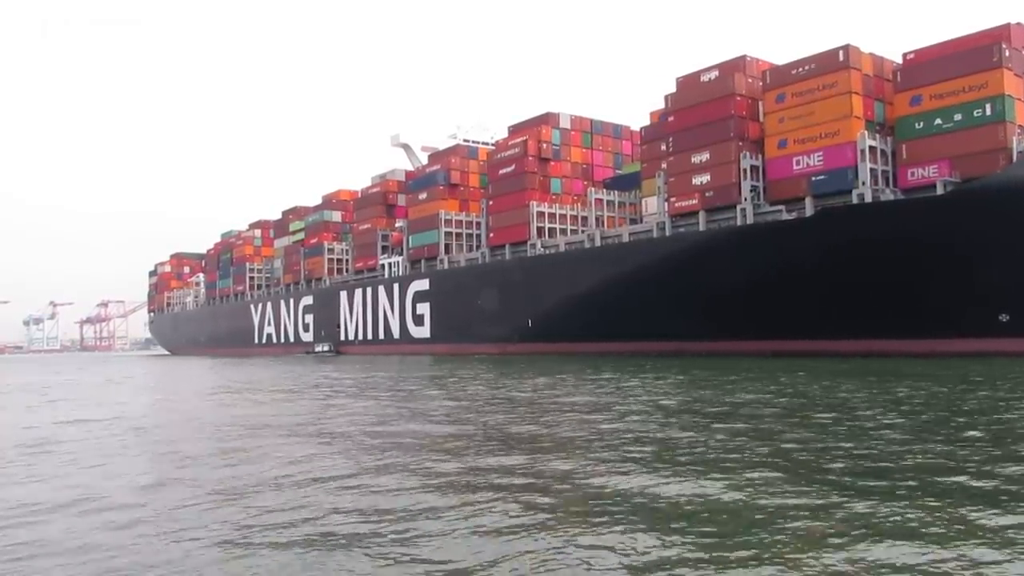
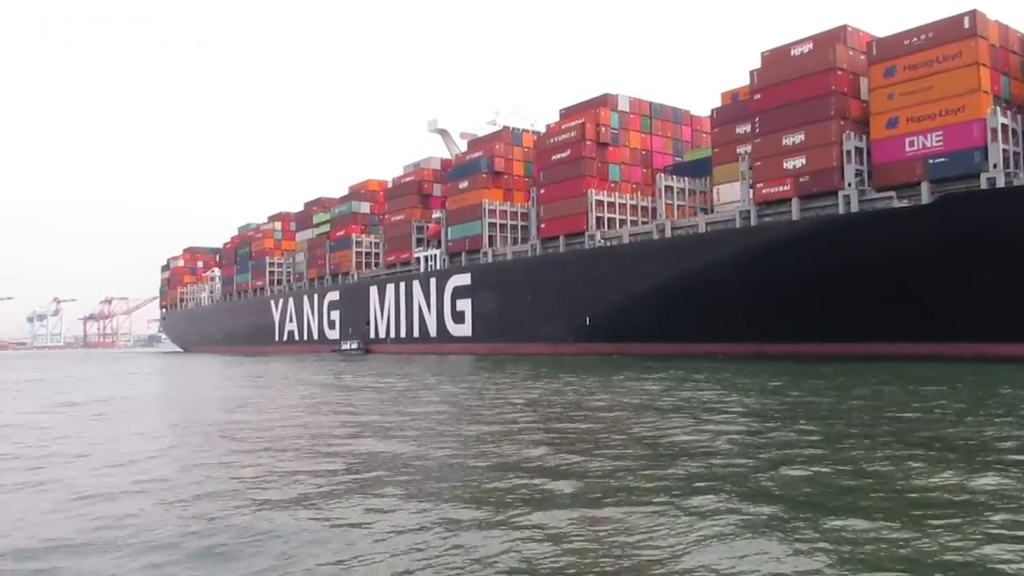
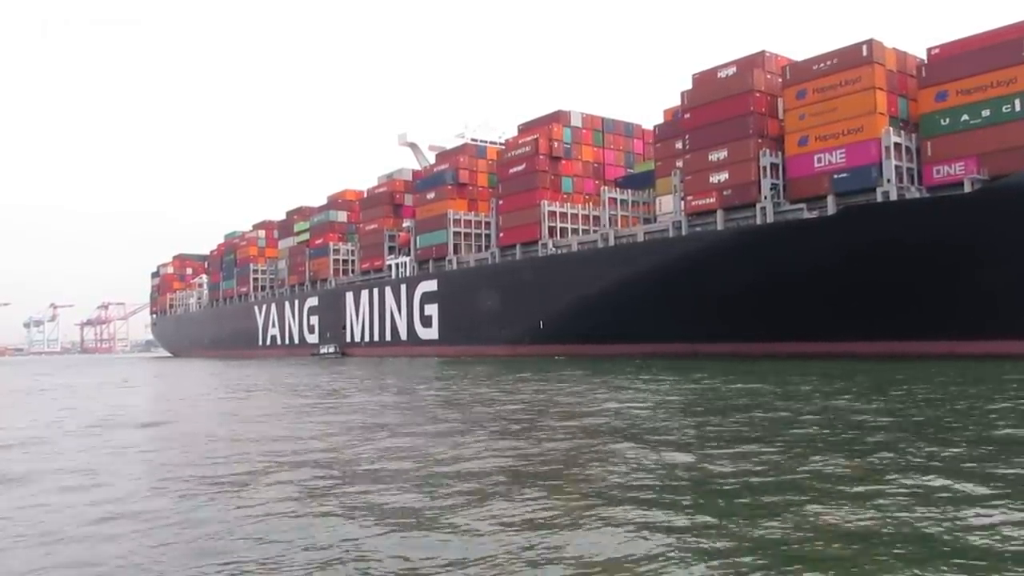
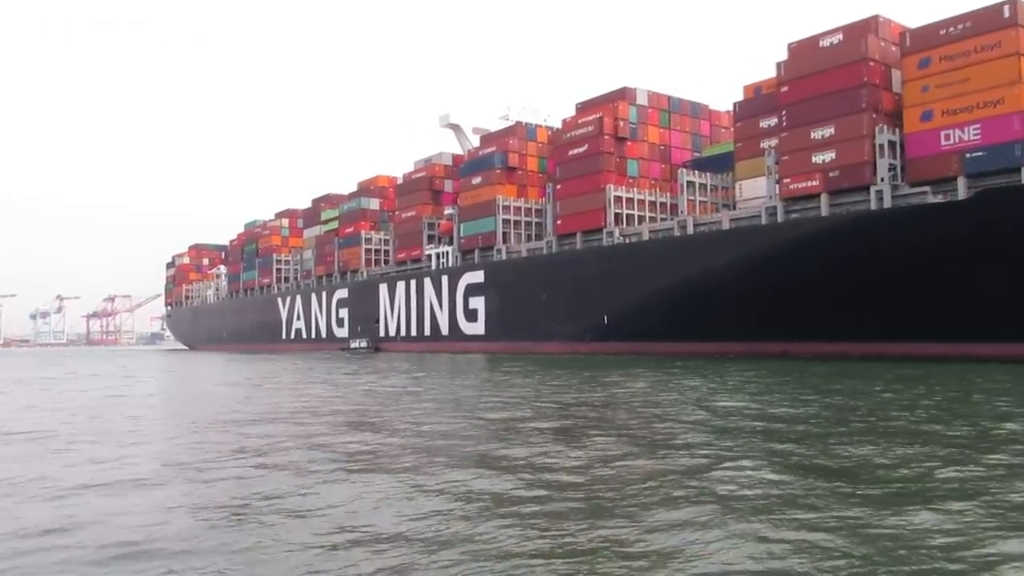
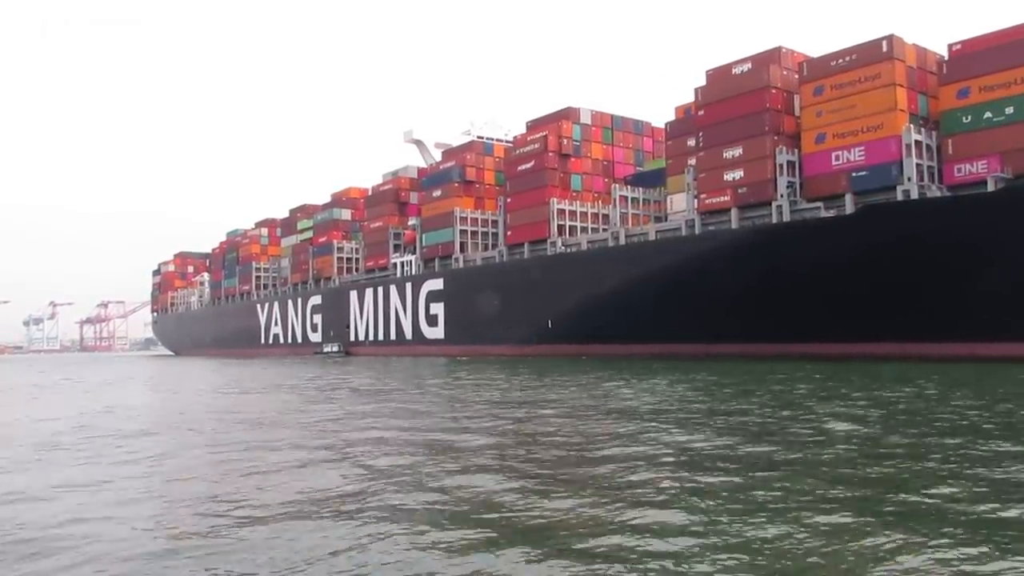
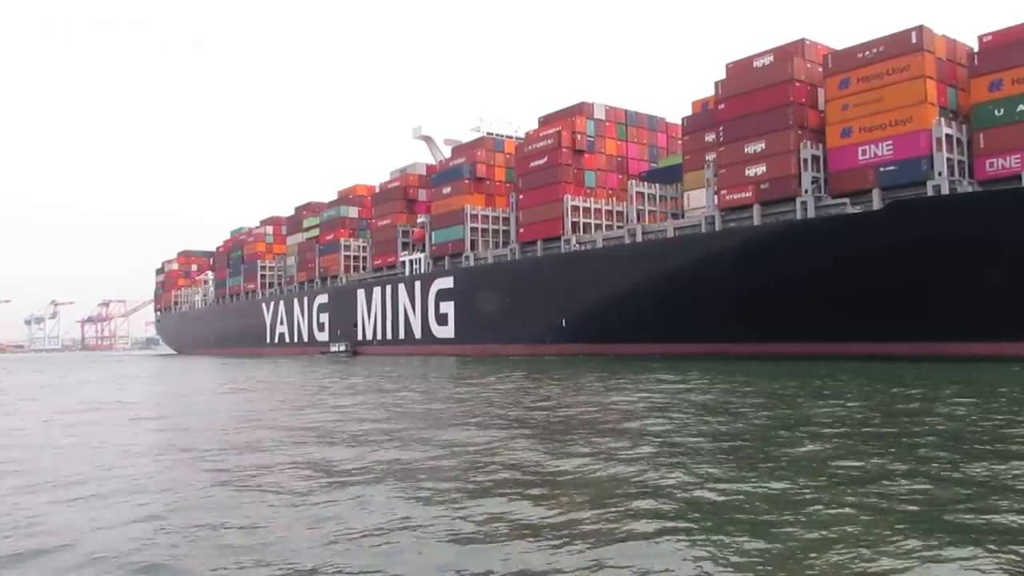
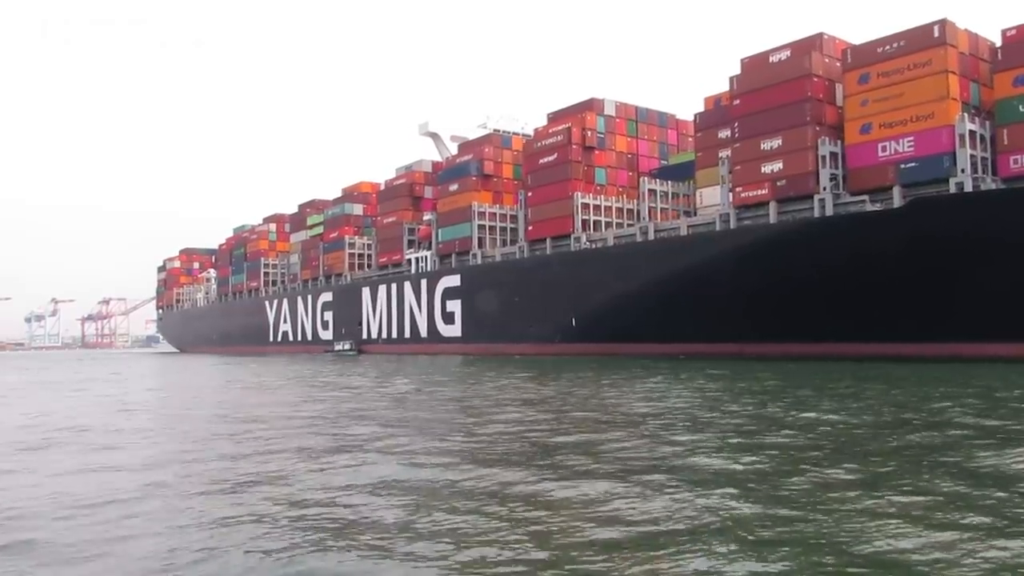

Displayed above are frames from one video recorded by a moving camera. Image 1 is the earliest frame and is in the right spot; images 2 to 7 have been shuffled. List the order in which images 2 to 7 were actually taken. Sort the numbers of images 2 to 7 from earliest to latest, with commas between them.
3, 5, 6, 7, 2, 4
